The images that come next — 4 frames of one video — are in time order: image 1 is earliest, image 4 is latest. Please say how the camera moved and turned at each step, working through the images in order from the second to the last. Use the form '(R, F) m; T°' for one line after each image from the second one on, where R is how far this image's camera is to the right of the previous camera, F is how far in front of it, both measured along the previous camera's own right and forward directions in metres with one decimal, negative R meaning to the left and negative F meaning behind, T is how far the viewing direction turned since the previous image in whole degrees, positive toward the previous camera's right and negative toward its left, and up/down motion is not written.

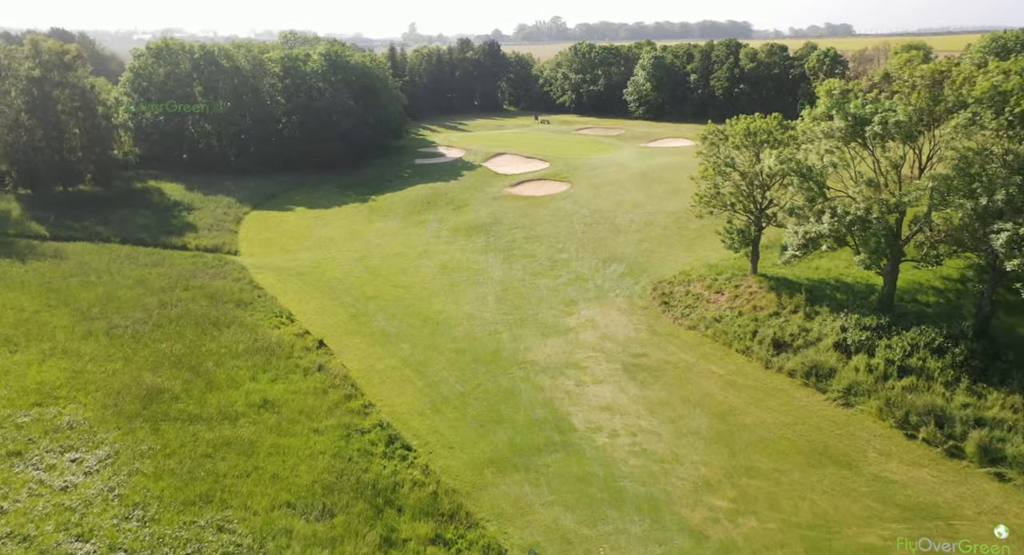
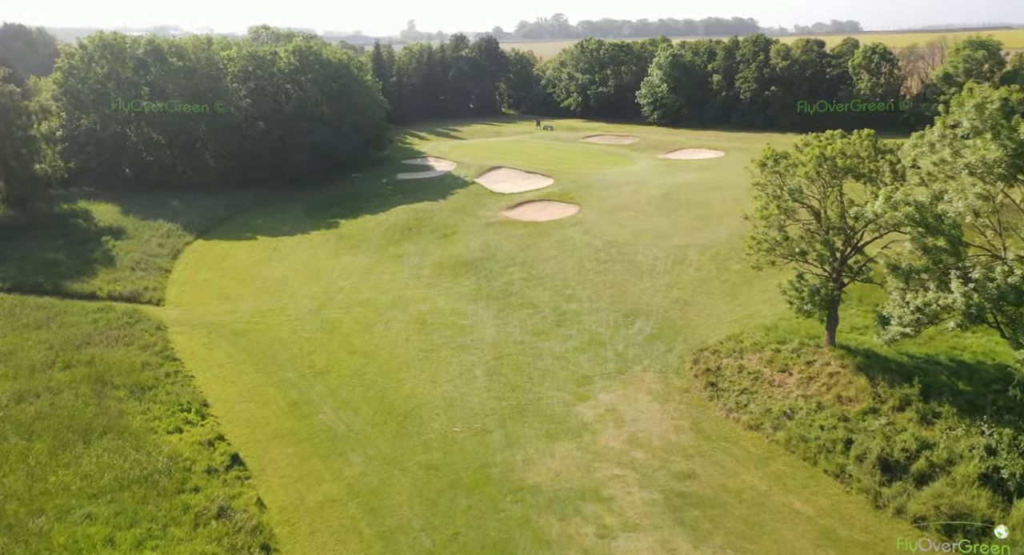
(+0.2, +7.4) m; 0°
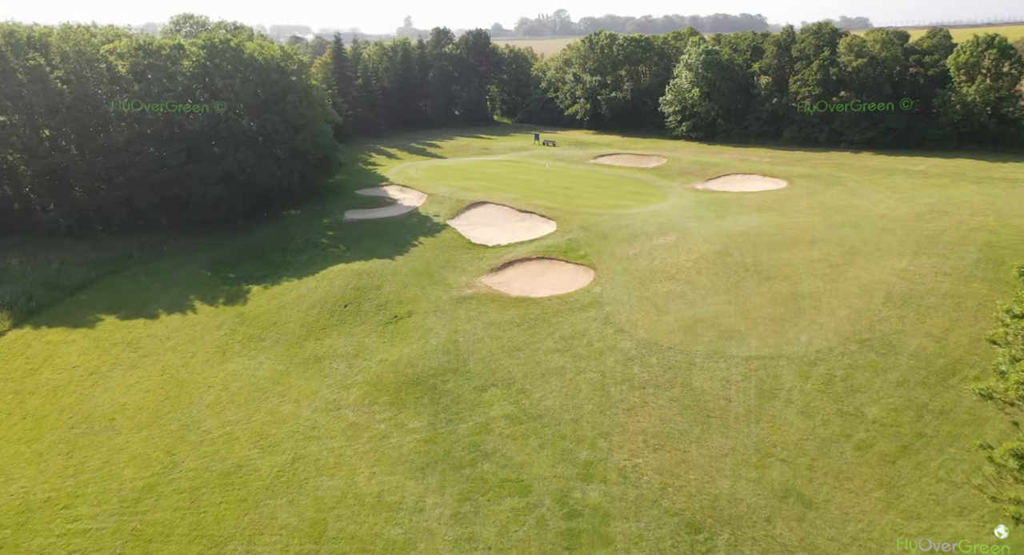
(+0.7, +12.5) m; 0°
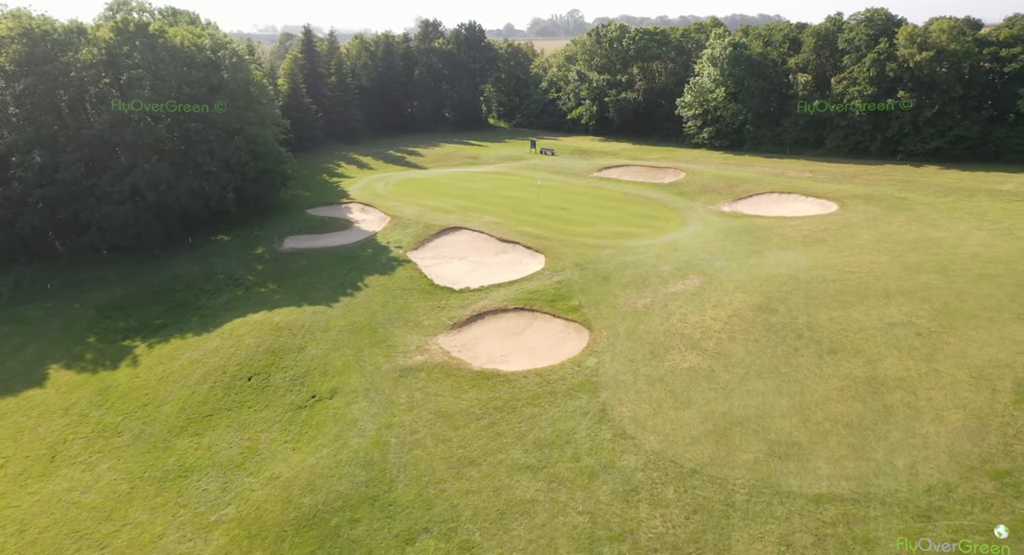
(+1.5, +7.1) m; -1°
